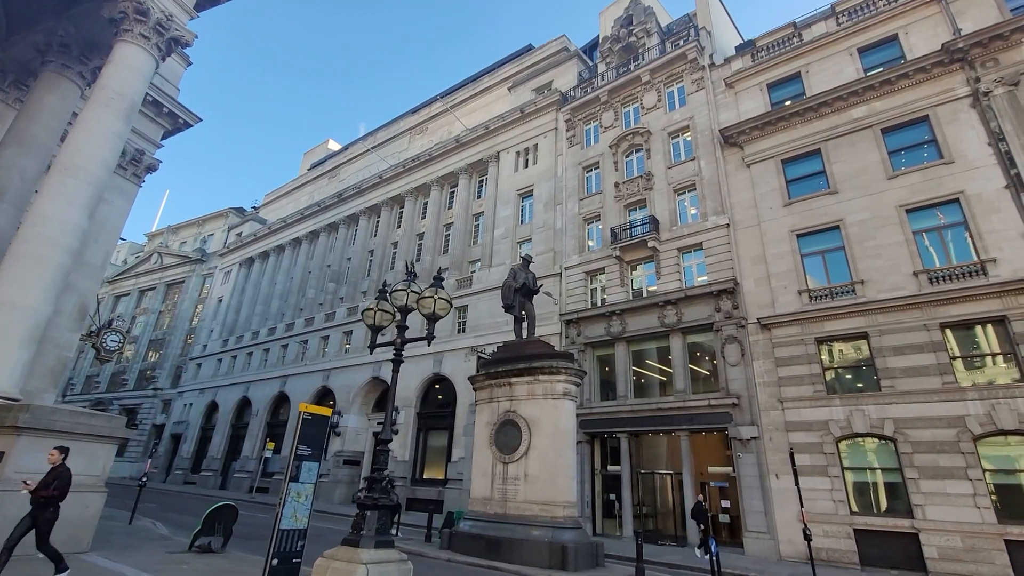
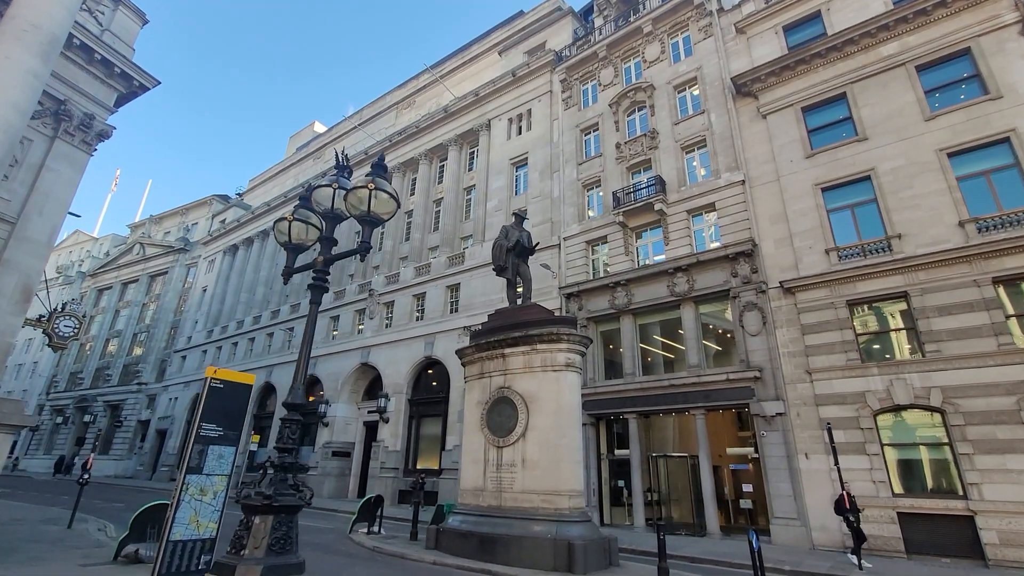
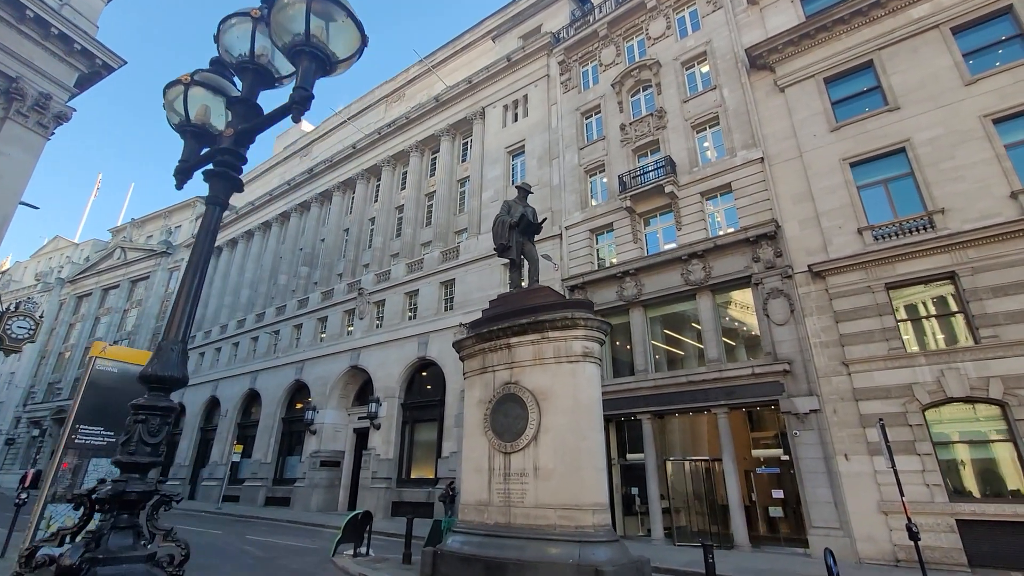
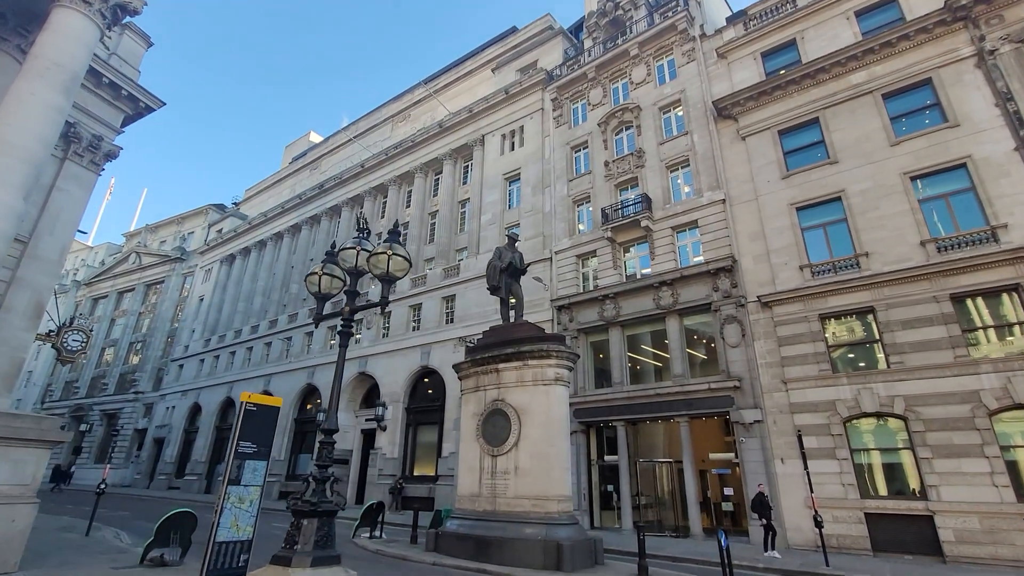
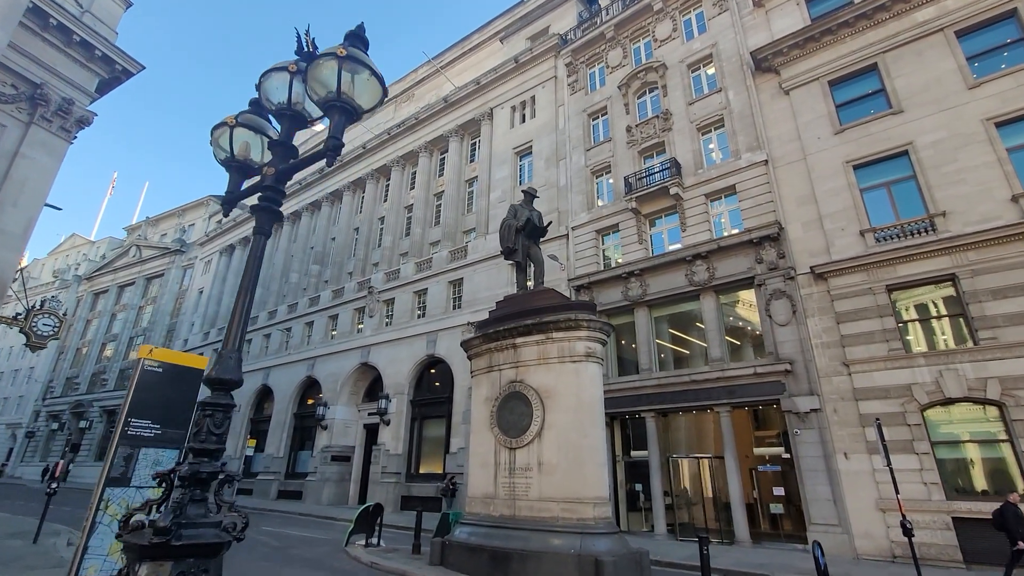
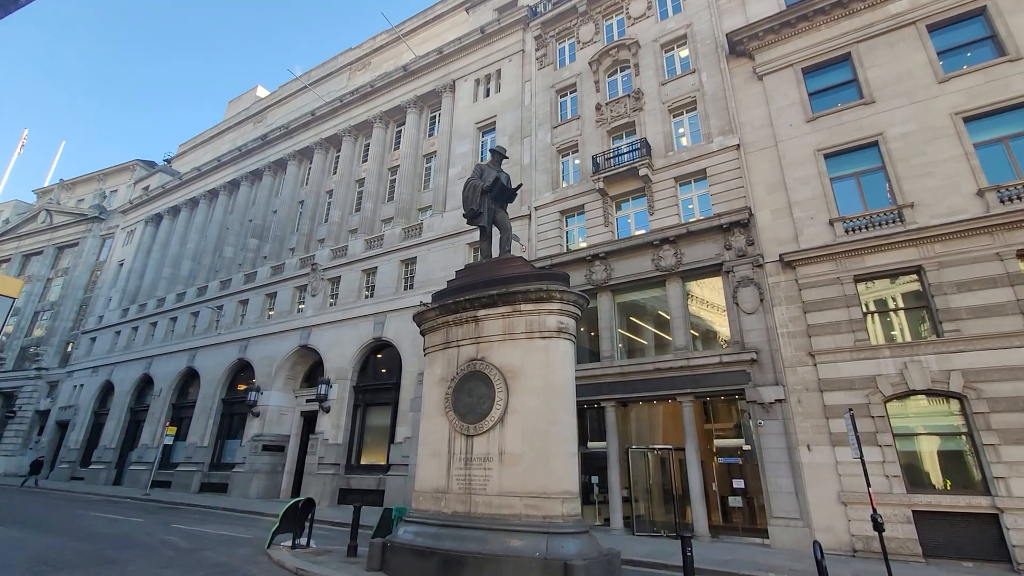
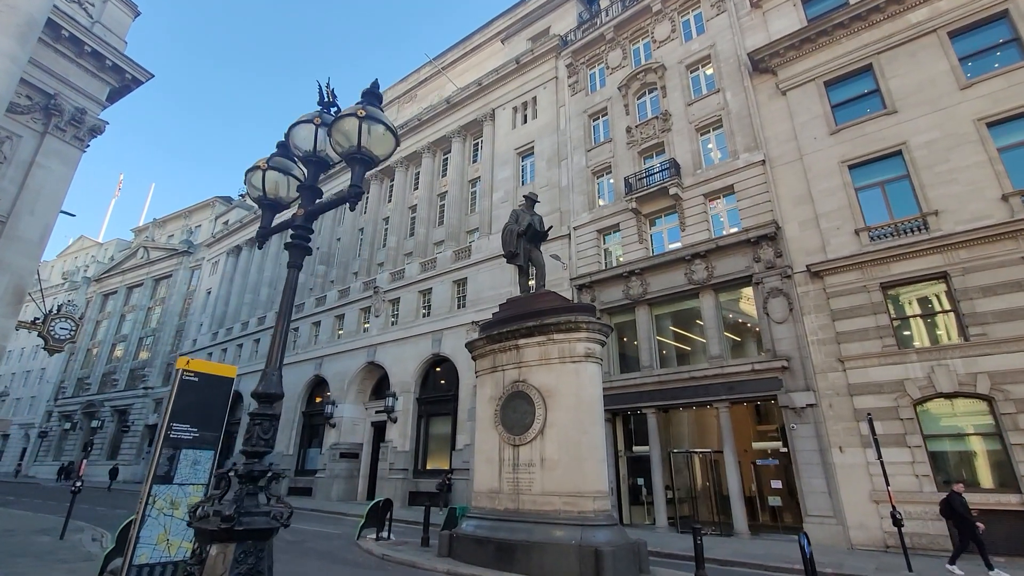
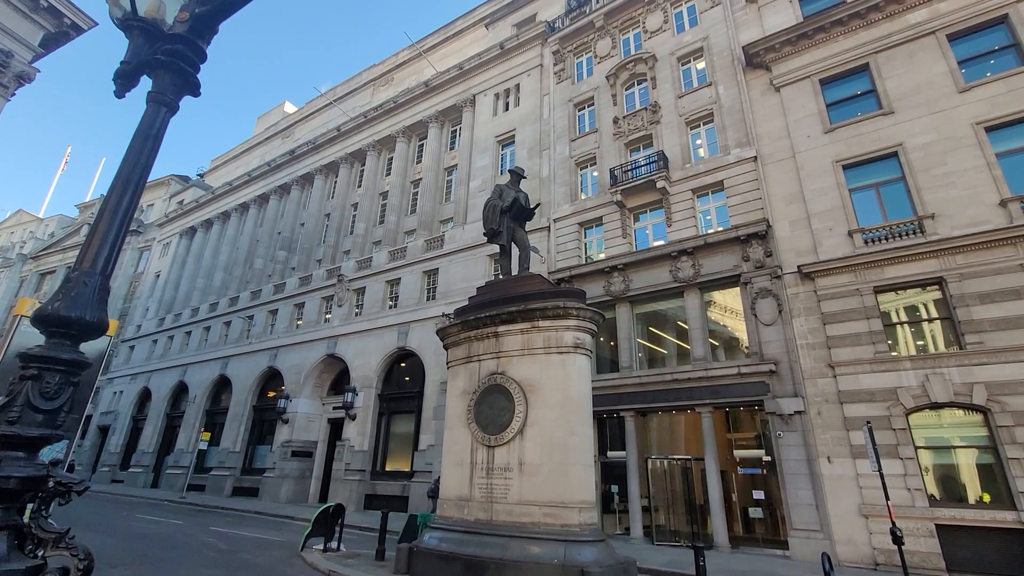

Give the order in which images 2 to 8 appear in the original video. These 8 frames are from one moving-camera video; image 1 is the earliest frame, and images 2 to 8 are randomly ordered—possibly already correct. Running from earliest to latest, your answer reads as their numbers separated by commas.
4, 2, 7, 5, 3, 8, 6
